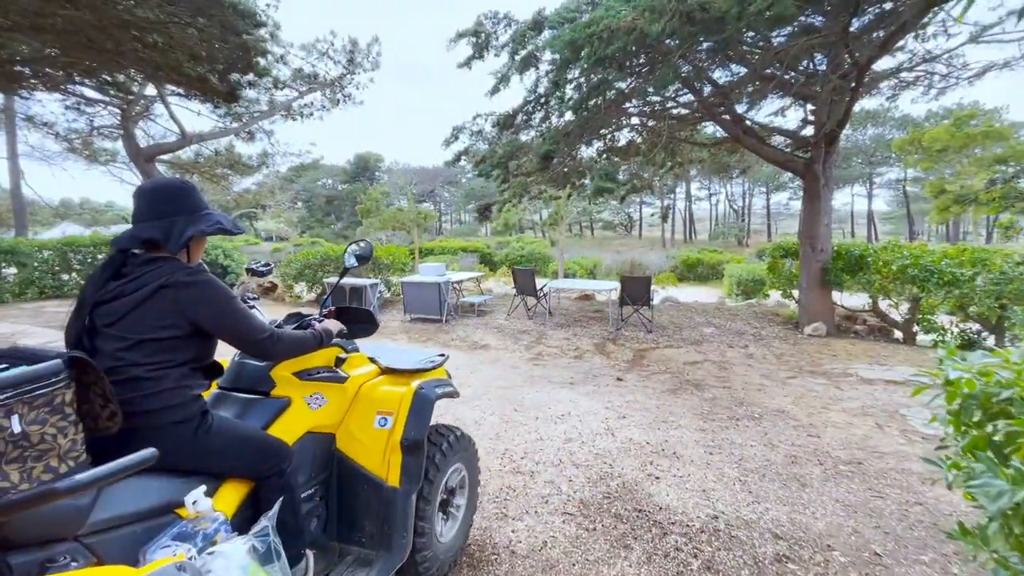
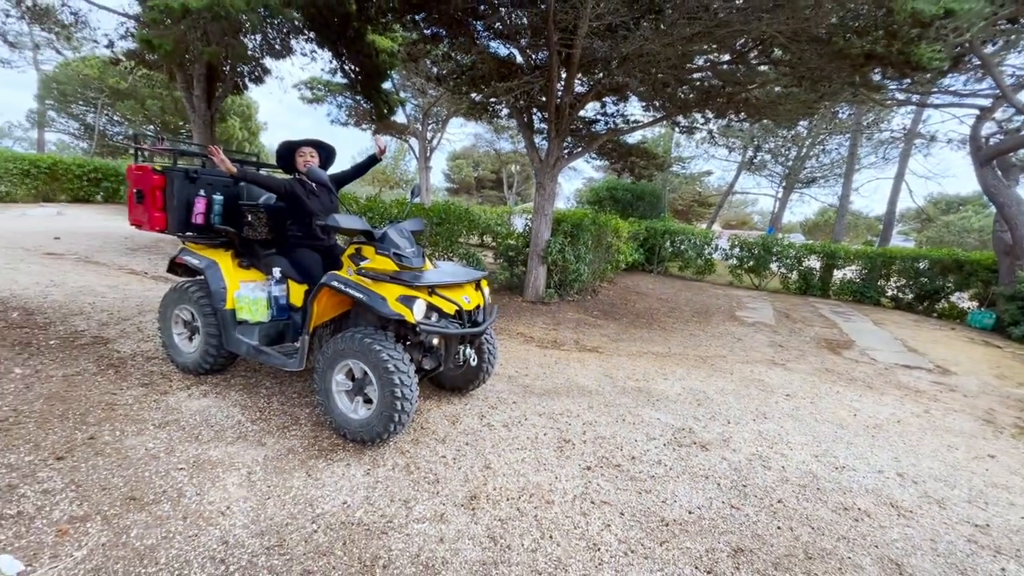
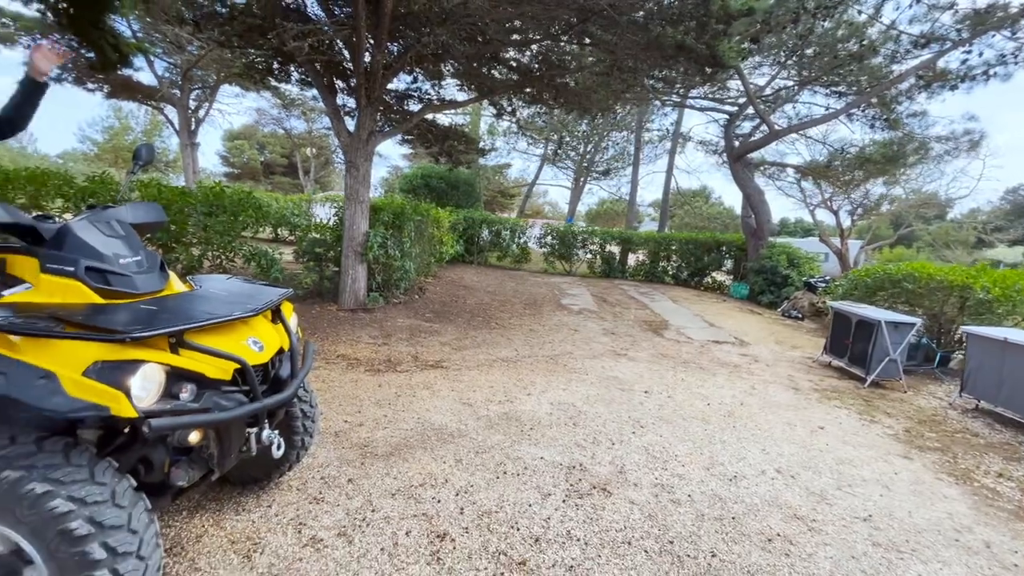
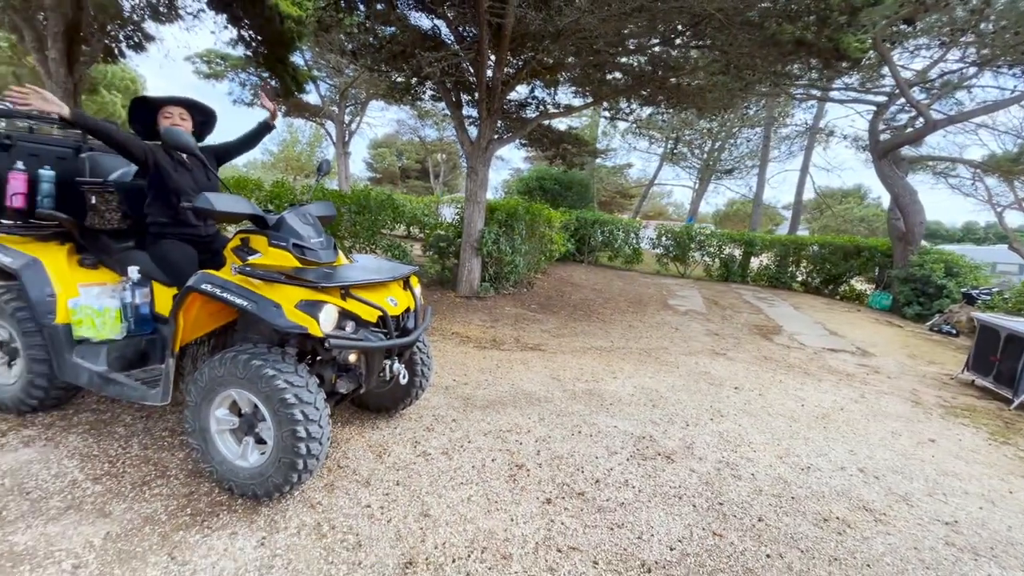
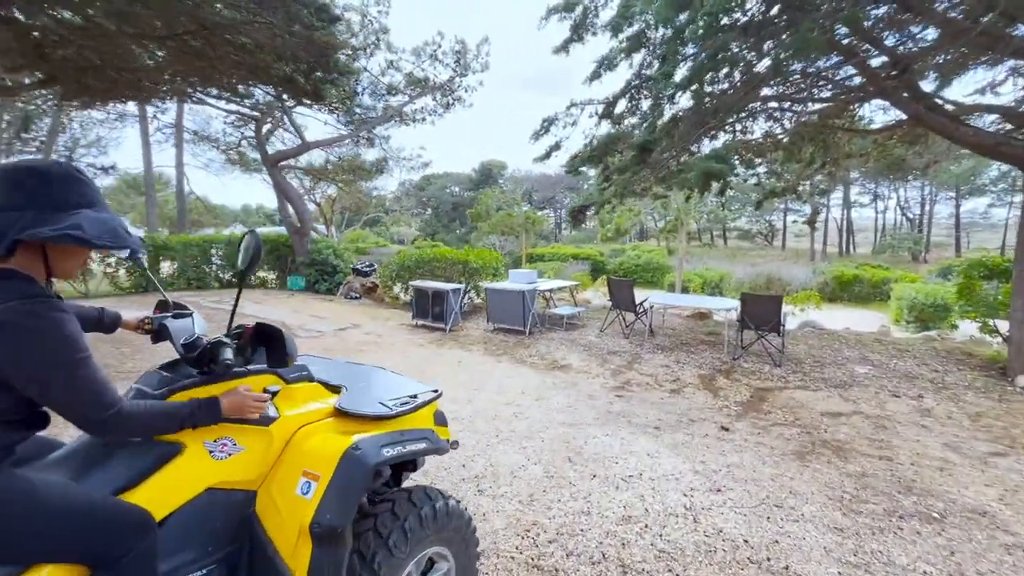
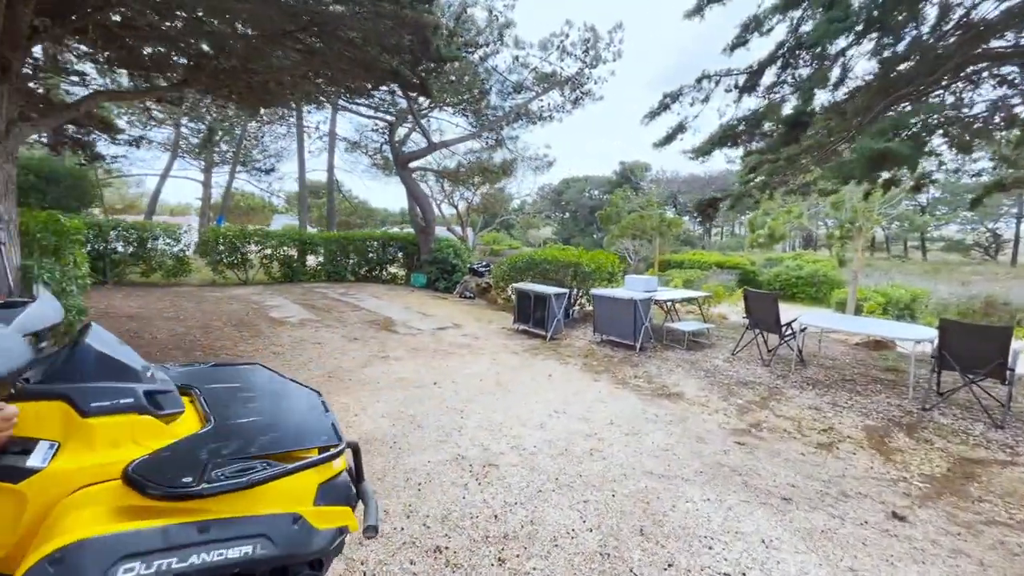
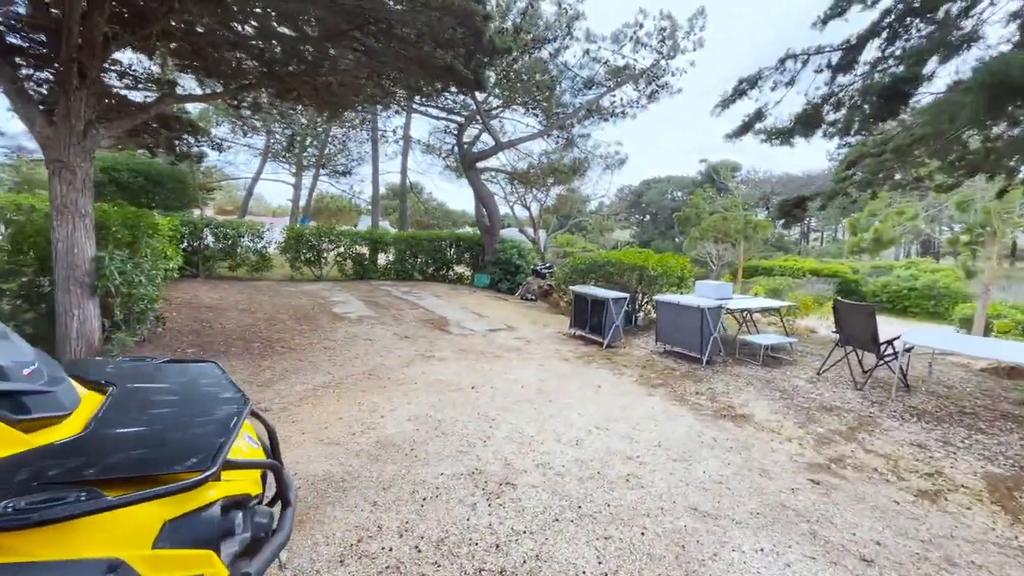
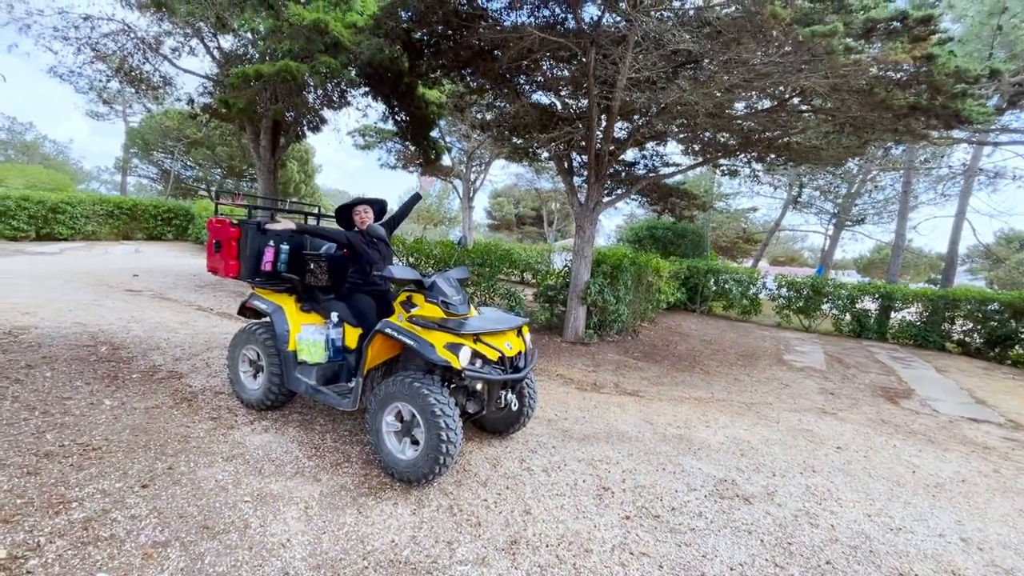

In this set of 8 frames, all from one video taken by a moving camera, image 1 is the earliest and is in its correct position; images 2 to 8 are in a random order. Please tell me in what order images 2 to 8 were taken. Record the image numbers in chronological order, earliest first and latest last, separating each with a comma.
5, 6, 7, 3, 4, 2, 8
